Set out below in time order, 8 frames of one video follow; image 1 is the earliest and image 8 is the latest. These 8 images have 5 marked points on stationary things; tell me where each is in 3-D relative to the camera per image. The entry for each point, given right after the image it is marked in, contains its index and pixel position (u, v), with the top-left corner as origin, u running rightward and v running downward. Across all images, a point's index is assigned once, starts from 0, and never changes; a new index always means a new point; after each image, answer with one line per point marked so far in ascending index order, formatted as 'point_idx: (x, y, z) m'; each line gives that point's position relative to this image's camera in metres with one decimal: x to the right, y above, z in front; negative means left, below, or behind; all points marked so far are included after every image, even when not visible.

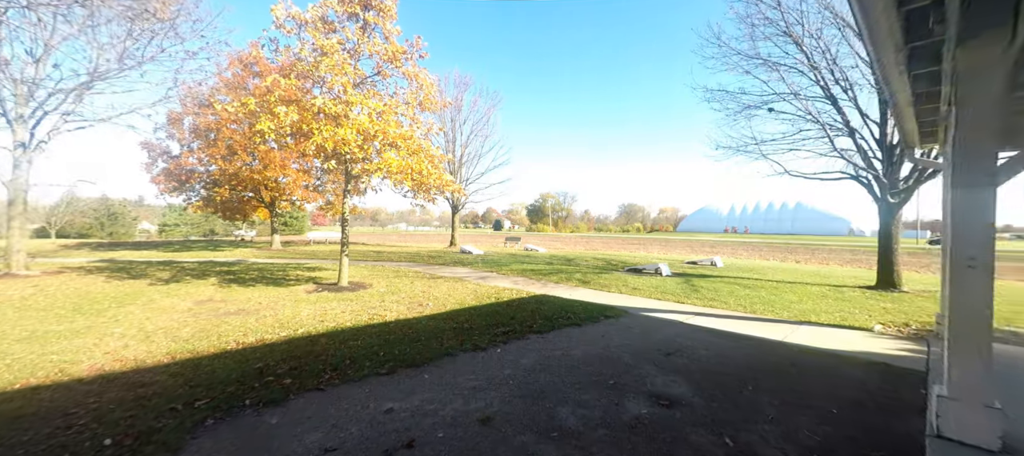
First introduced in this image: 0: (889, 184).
0: (+10.6, +1.3, +11.4) m
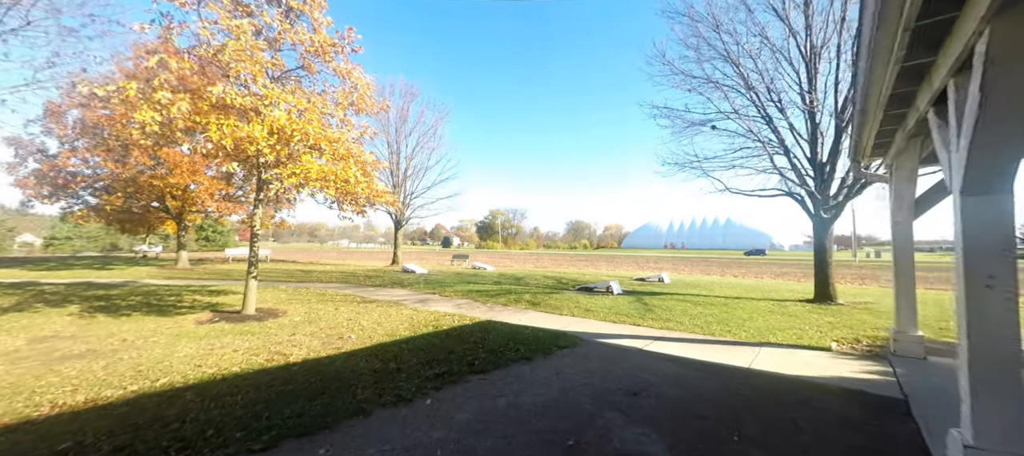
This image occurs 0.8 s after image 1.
0: (+9.1, +0.8, +11.8) m
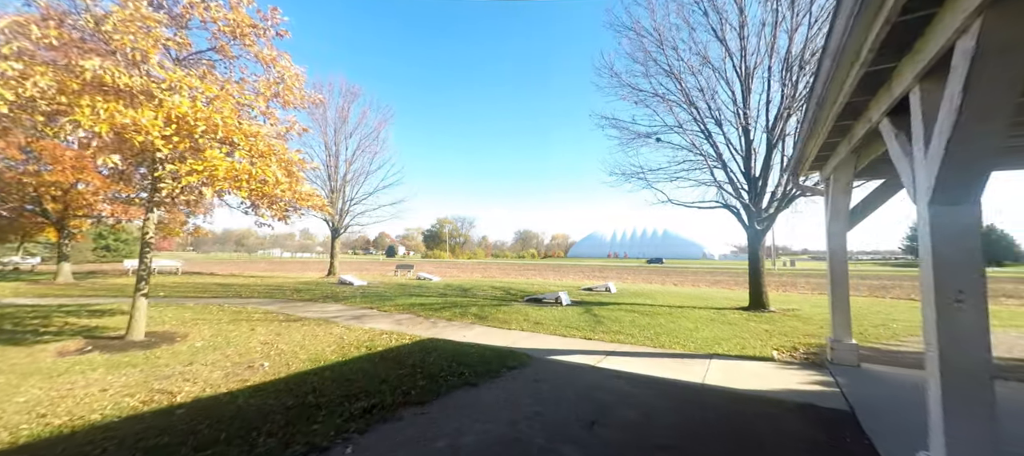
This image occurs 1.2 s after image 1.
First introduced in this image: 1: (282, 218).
0: (+7.5, +0.5, +12.4) m
1: (-4.4, +0.2, +7.6) m
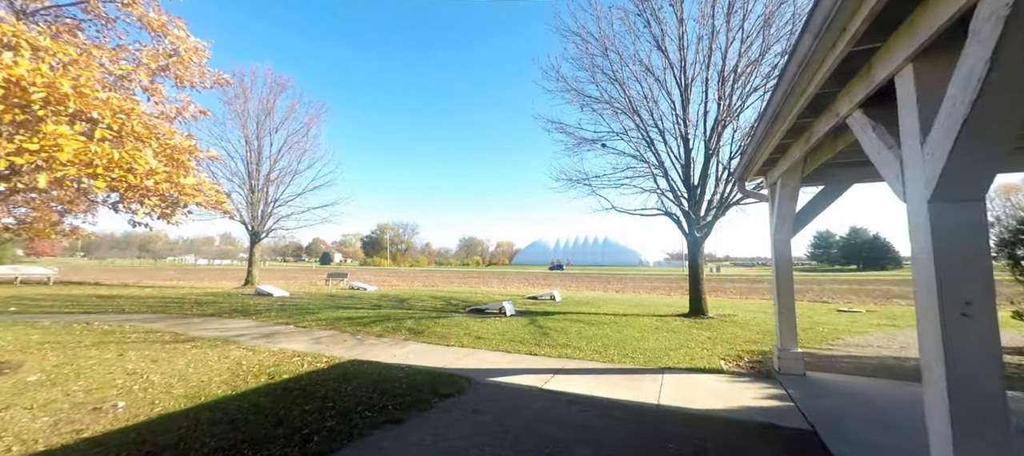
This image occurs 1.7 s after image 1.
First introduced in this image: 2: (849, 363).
0: (+5.8, +0.3, +12.6) m
1: (-5.4, +0.1, +6.3) m
2: (+5.8, -2.3, +6.9) m
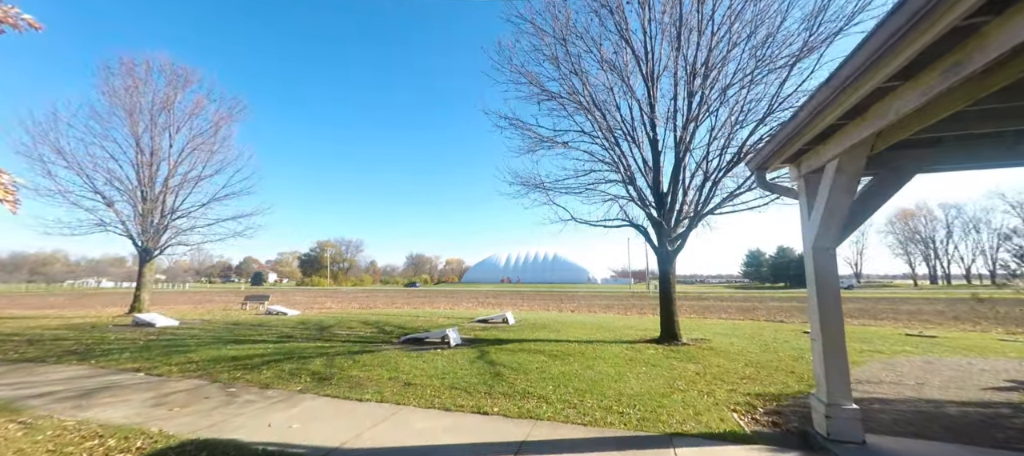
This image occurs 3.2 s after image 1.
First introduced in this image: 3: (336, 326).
0: (+4.3, -0.1, +11.2) m
1: (-6.0, +0.2, +3.6) m
2: (+5.0, -2.4, +5.4) m
3: (-6.1, -3.4, +14.0) m
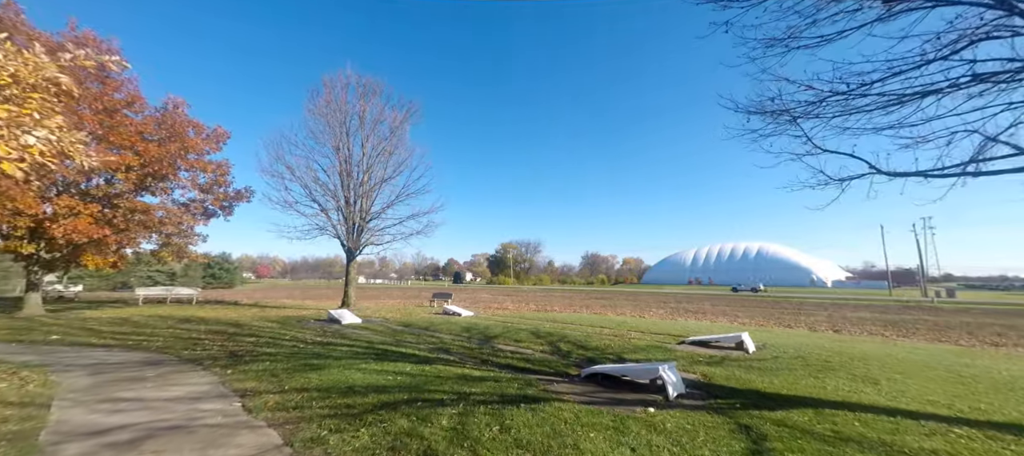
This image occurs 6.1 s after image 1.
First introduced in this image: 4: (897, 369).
0: (+7.9, +0.7, +4.5) m
1: (-4.6, +0.4, +1.8) m
2: (+6.2, -1.7, -1.1) m
3: (-0.3, -3.1, +11.4) m
4: (+6.8, -2.6, +7.0) m
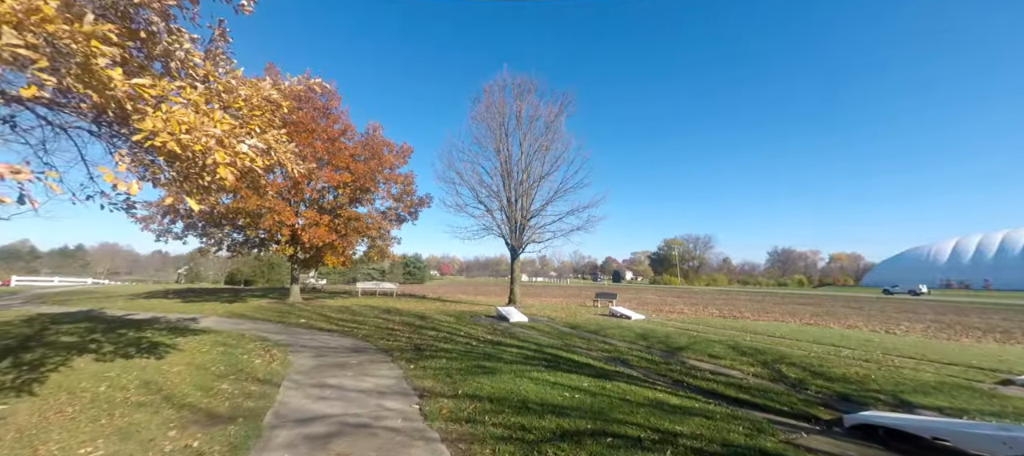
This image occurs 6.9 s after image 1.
0: (+9.1, +1.1, 0.0) m
1: (-3.5, +0.4, +2.1) m
2: (+5.5, -1.4, -4.6) m
3: (+4.2, -2.8, +9.4) m
4: (+9.0, -2.2, +2.6) m
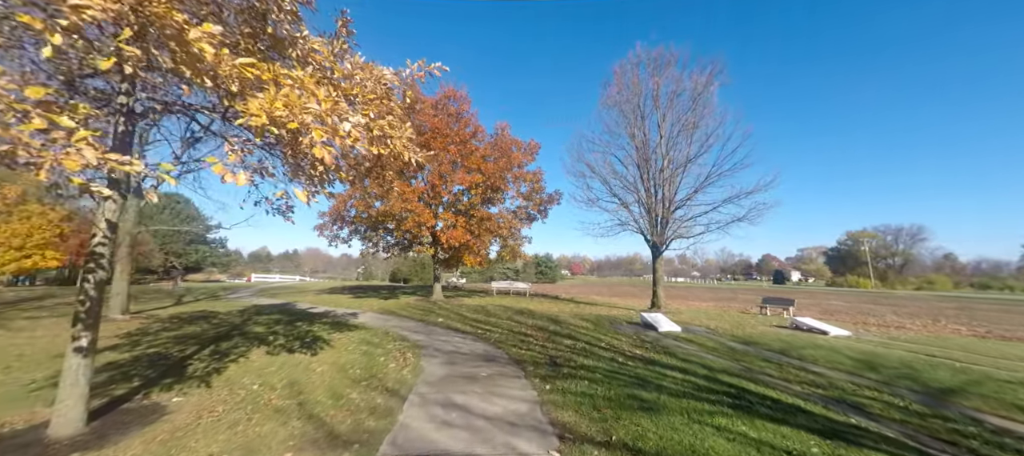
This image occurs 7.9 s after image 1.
0: (+8.4, +1.6, -4.4) m
1: (-2.8, +0.5, +1.6) m
2: (+3.7, -1.1, -7.7) m
3: (+6.9, -2.5, +6.0) m
4: (+9.4, -1.7, -1.9) m
